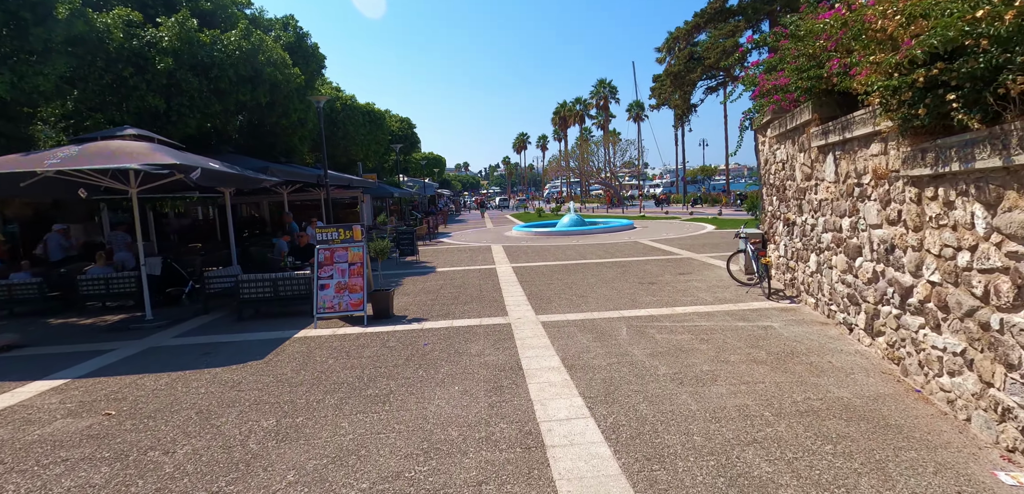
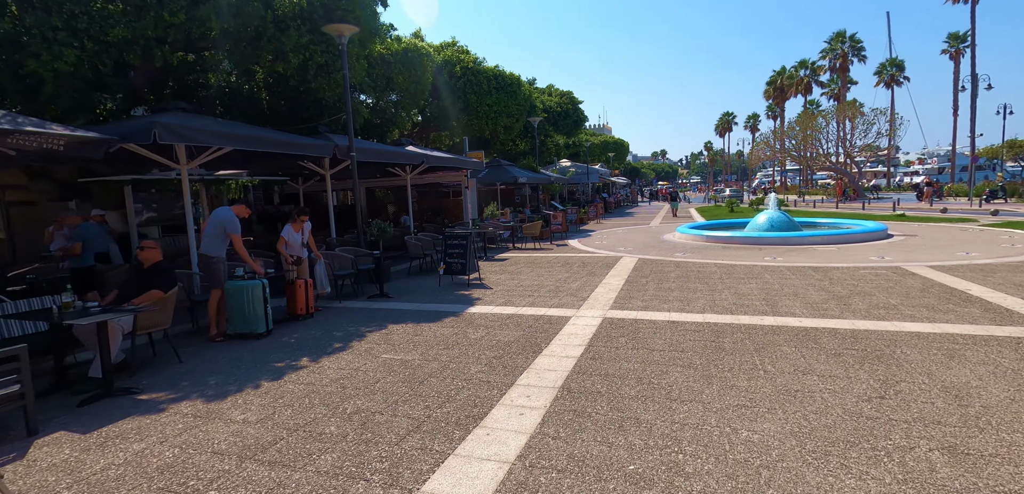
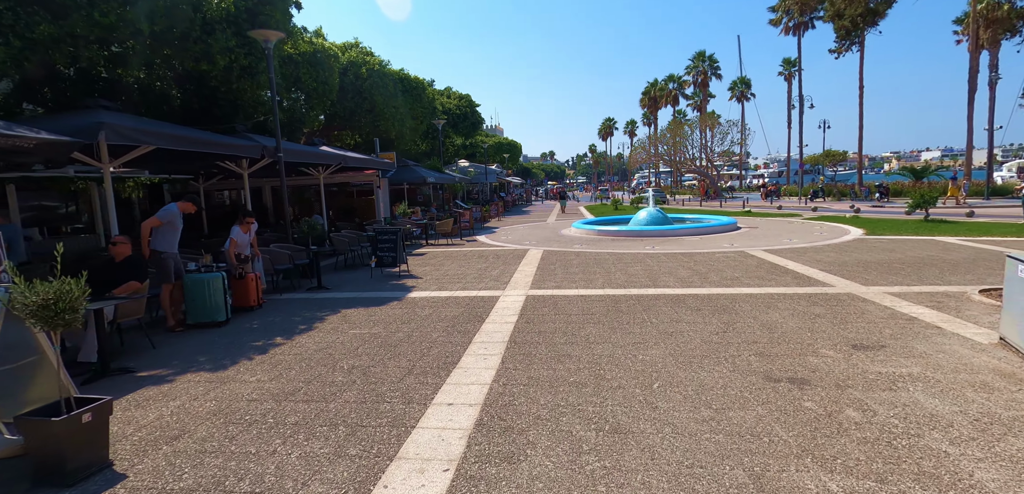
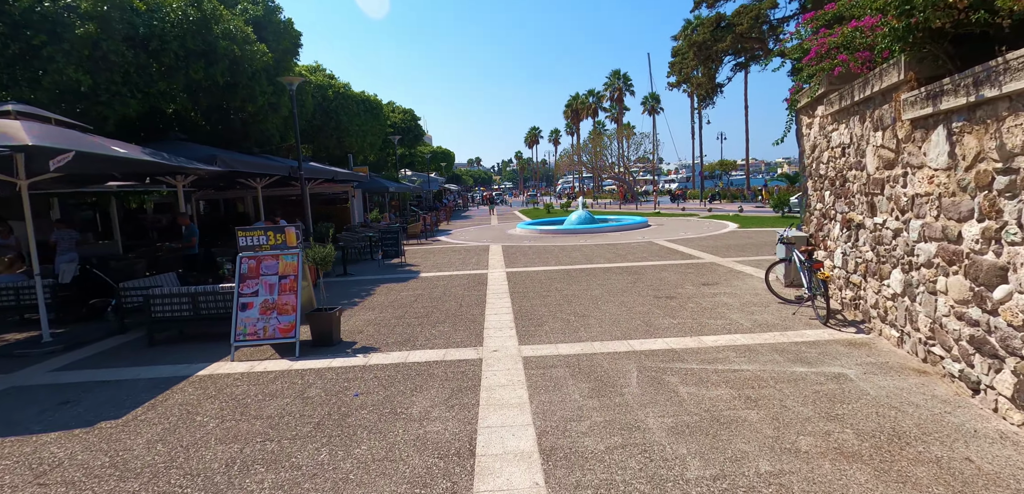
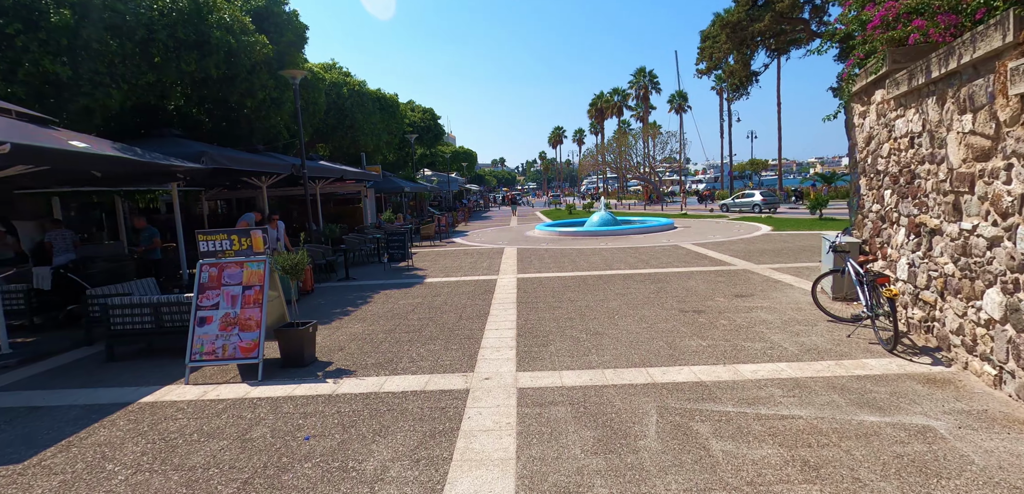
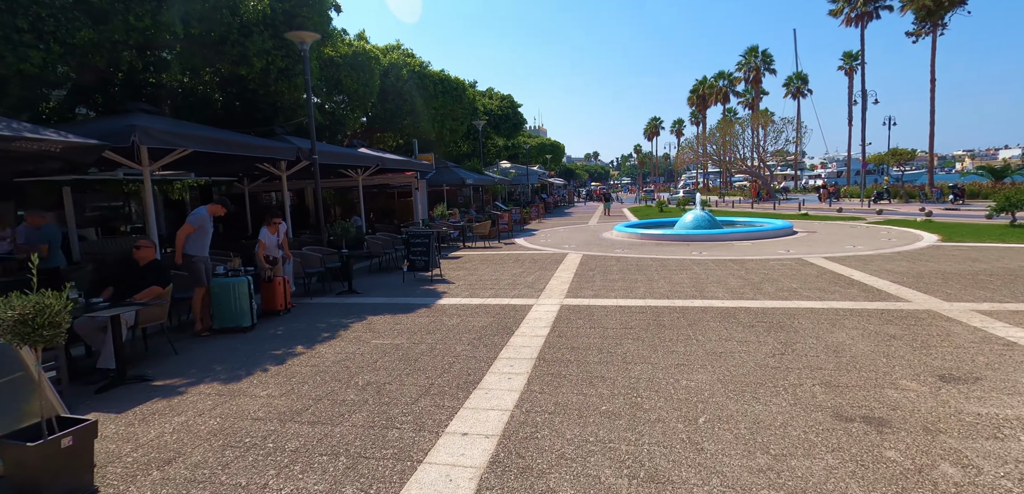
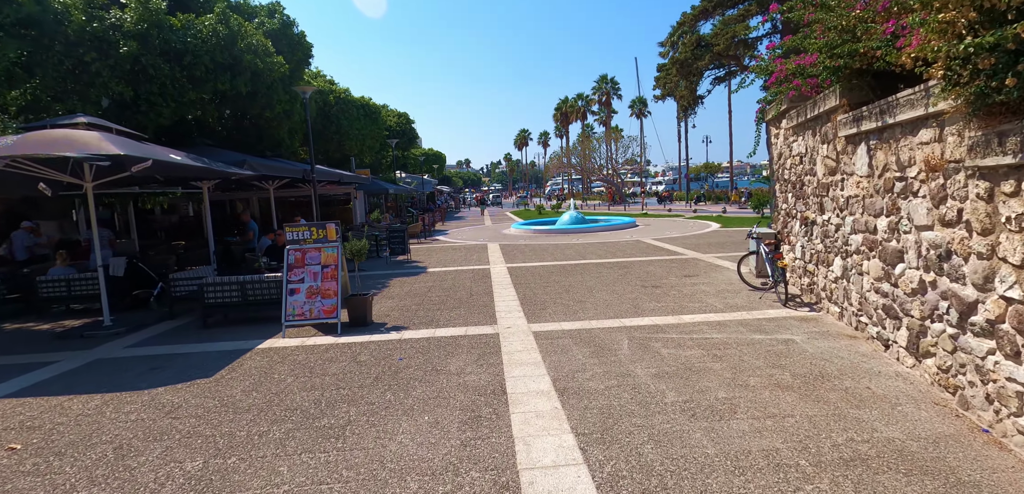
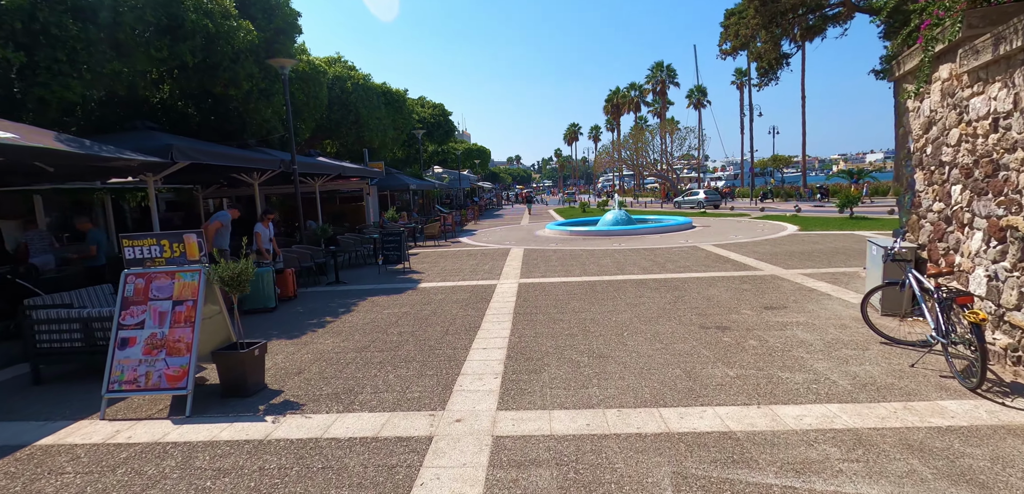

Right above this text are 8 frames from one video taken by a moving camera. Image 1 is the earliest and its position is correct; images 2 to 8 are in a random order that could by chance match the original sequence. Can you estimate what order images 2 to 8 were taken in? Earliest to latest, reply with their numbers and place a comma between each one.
7, 4, 5, 8, 3, 6, 2
